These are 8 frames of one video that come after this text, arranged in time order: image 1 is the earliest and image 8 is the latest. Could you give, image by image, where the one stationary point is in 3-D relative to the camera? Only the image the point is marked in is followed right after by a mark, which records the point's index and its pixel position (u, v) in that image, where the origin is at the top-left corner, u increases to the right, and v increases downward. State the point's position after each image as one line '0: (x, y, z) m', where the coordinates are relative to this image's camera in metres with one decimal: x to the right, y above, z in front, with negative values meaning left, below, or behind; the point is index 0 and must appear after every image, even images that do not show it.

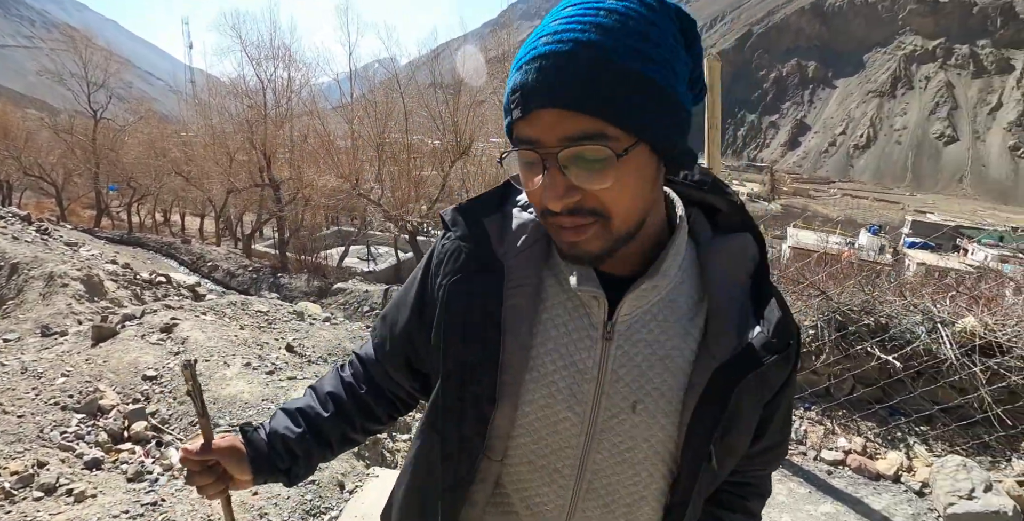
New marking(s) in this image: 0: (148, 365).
0: (-3.2, -0.9, +4.7) m
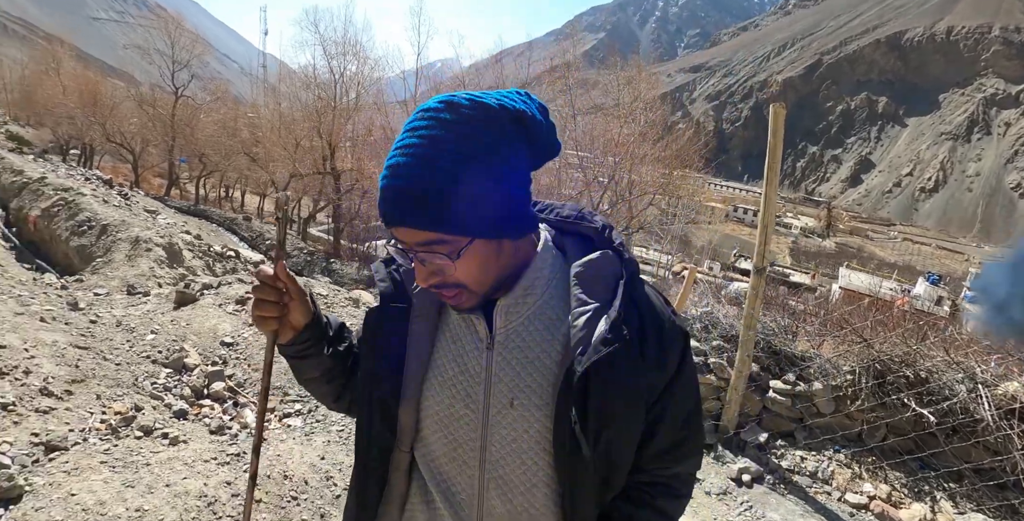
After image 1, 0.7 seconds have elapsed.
0: (-2.8, -0.7, +5.2) m
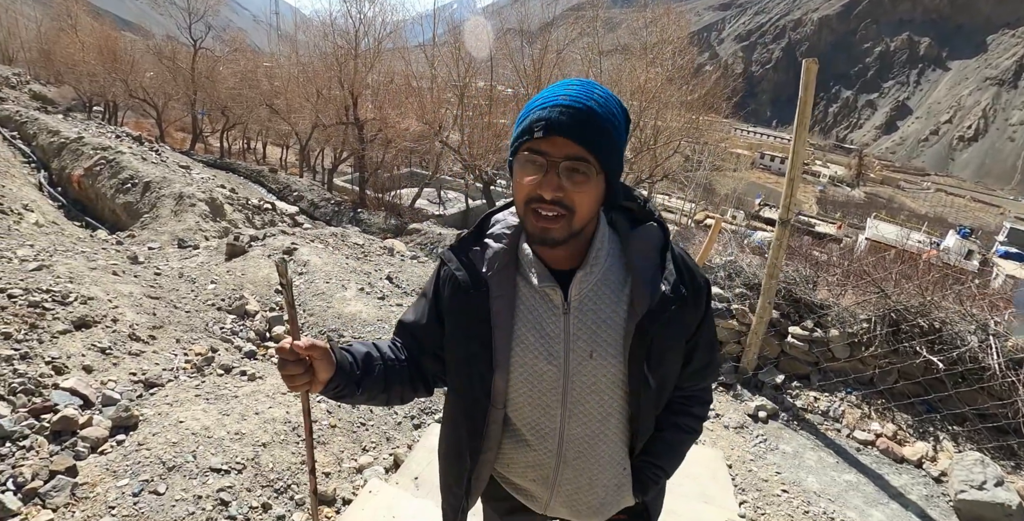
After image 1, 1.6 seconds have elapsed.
0: (-2.5, -0.2, +5.6) m
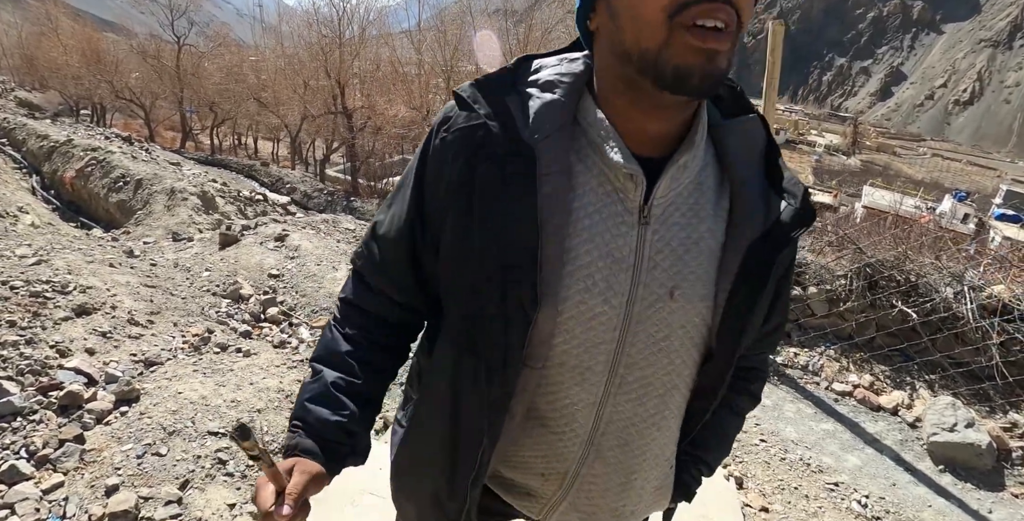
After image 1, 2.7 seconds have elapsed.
0: (-2.6, -0.1, +5.8) m
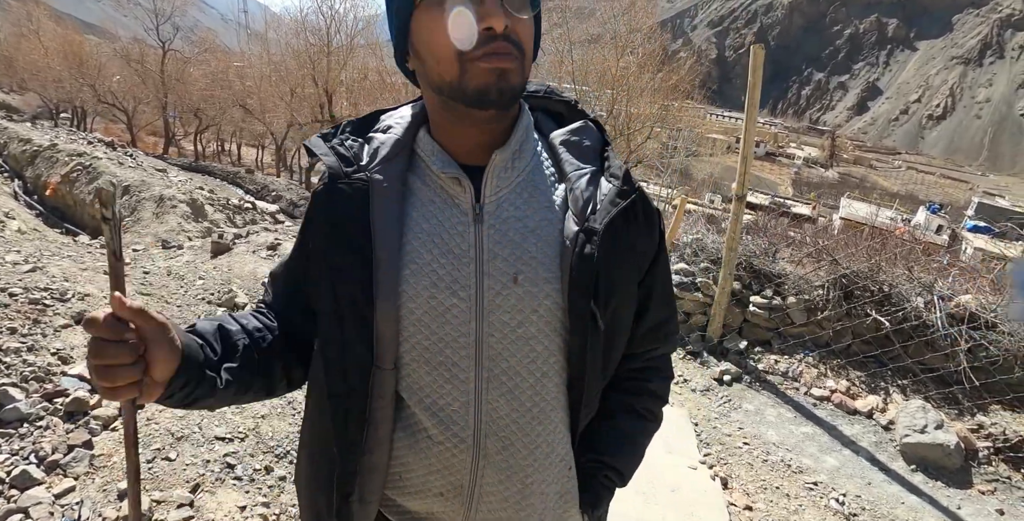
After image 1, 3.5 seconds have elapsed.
0: (-2.7, -0.1, +5.8) m
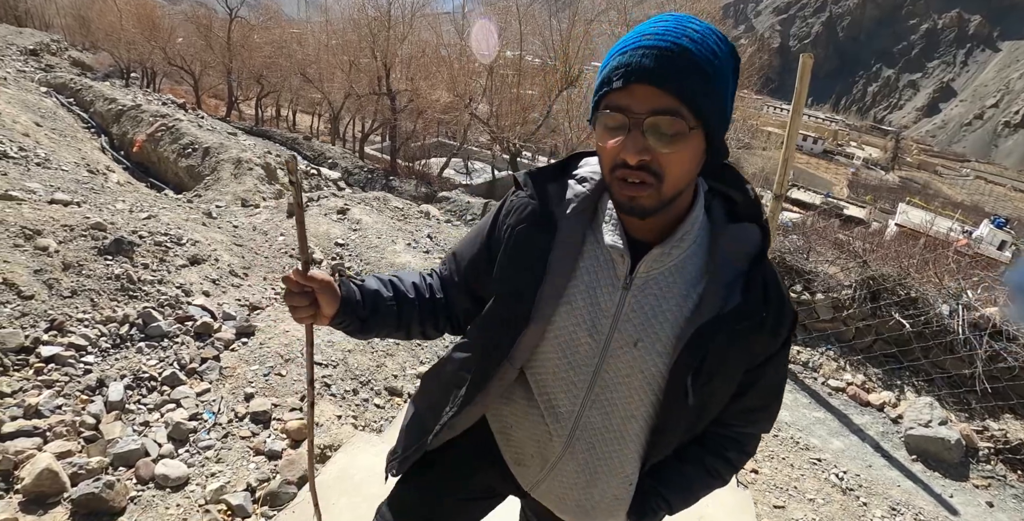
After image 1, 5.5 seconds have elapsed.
0: (-2.2, +0.3, +6.5) m
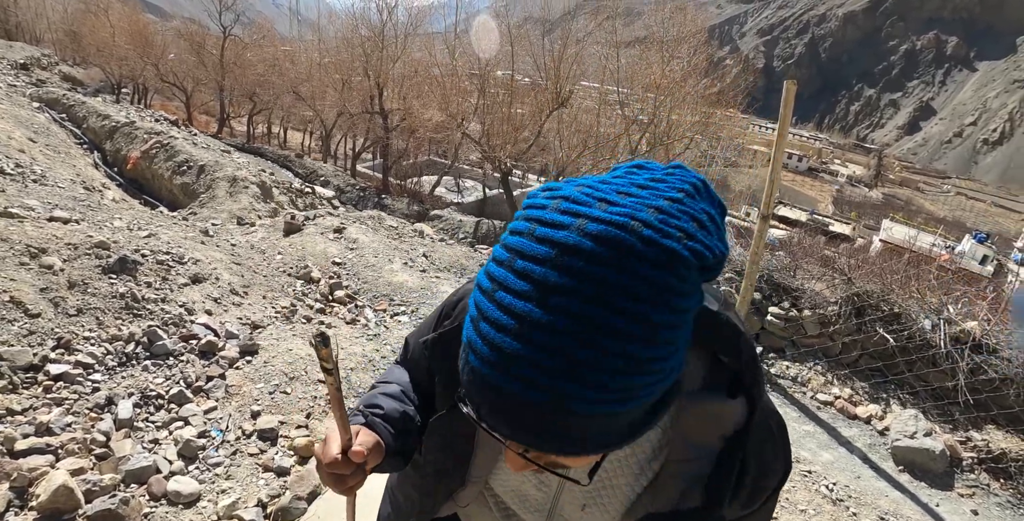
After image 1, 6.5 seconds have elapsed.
0: (-2.2, +0.1, +6.6) m
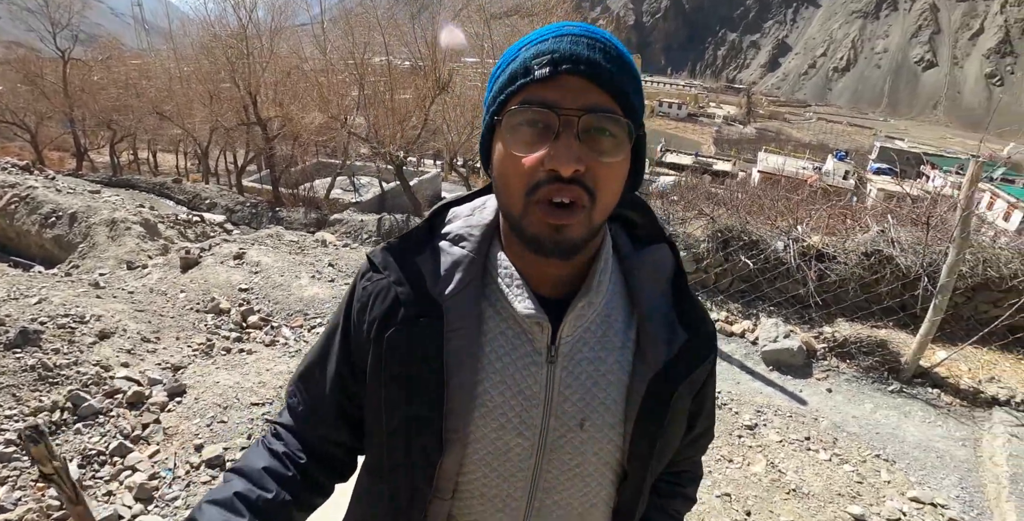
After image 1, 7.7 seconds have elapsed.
0: (-3.4, -0.3, +6.6) m
